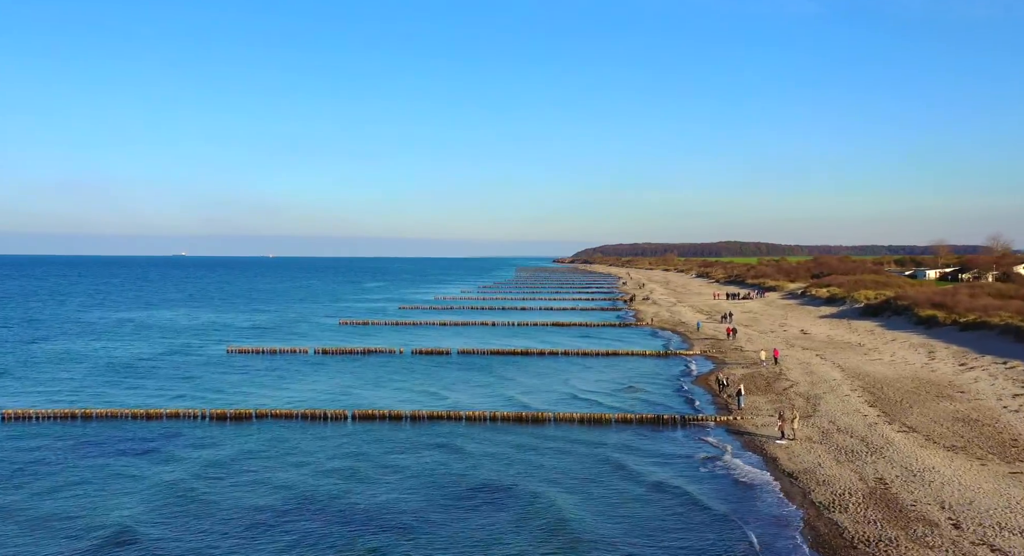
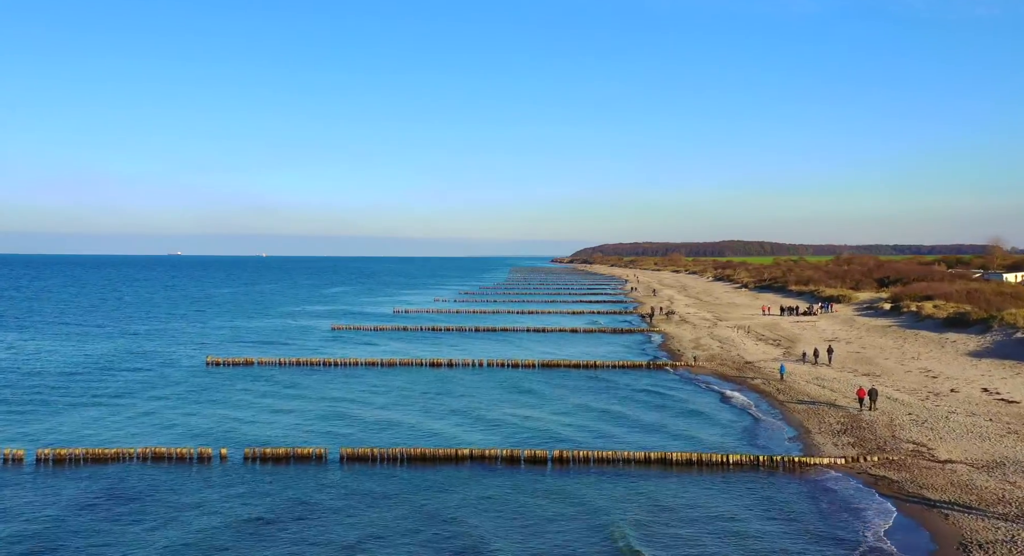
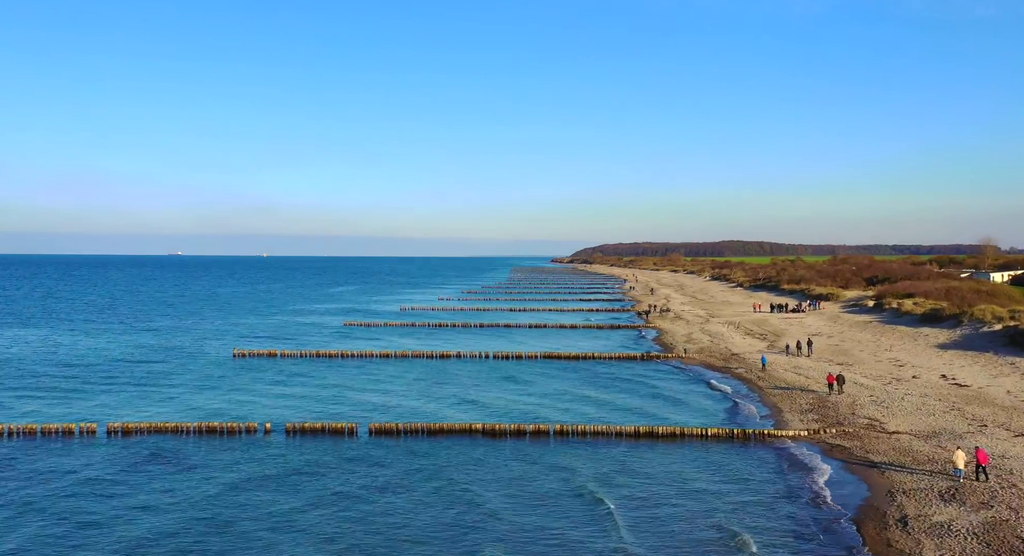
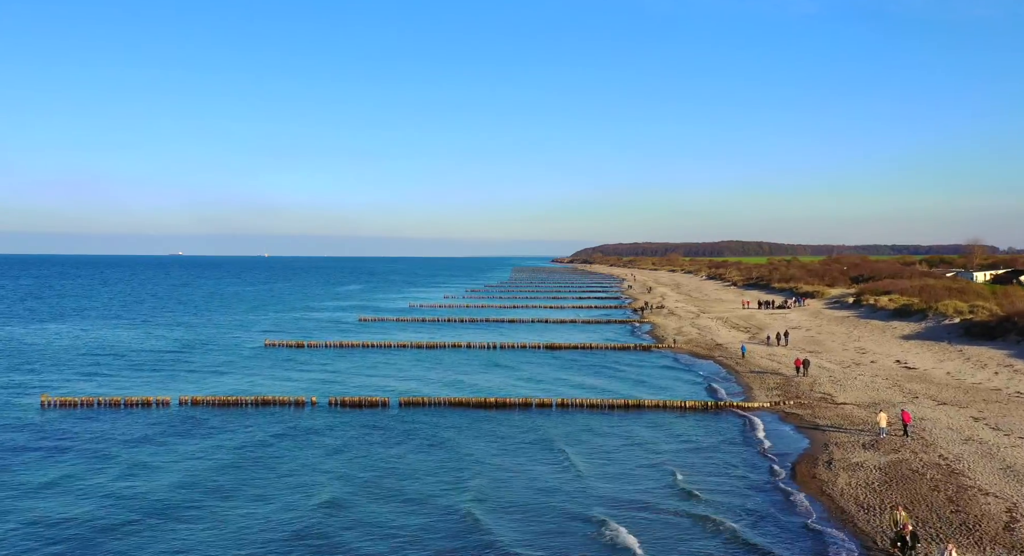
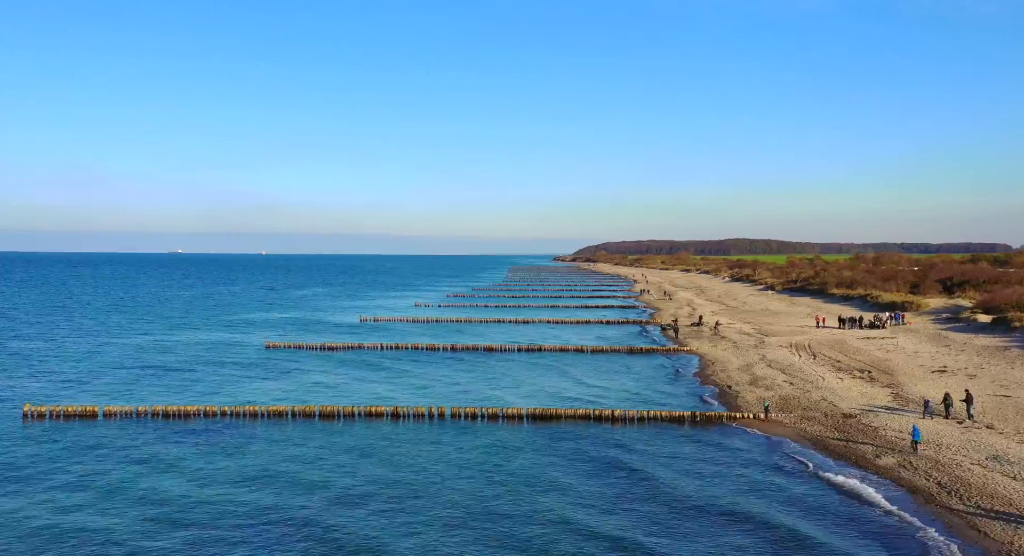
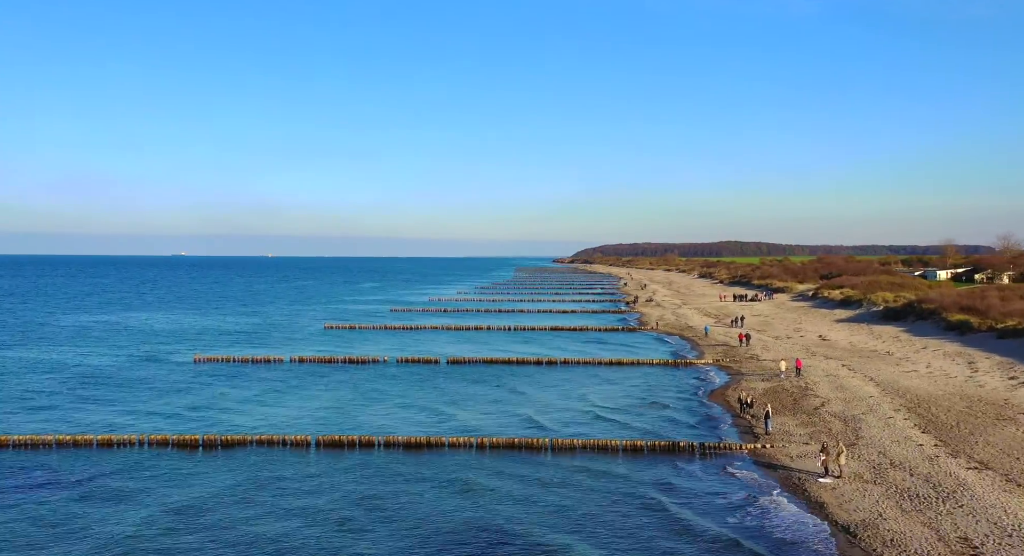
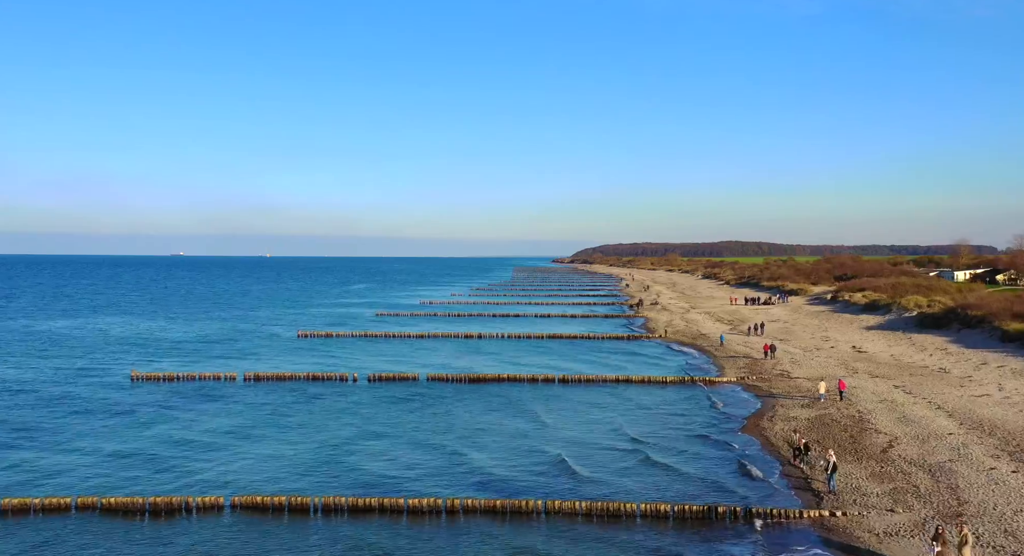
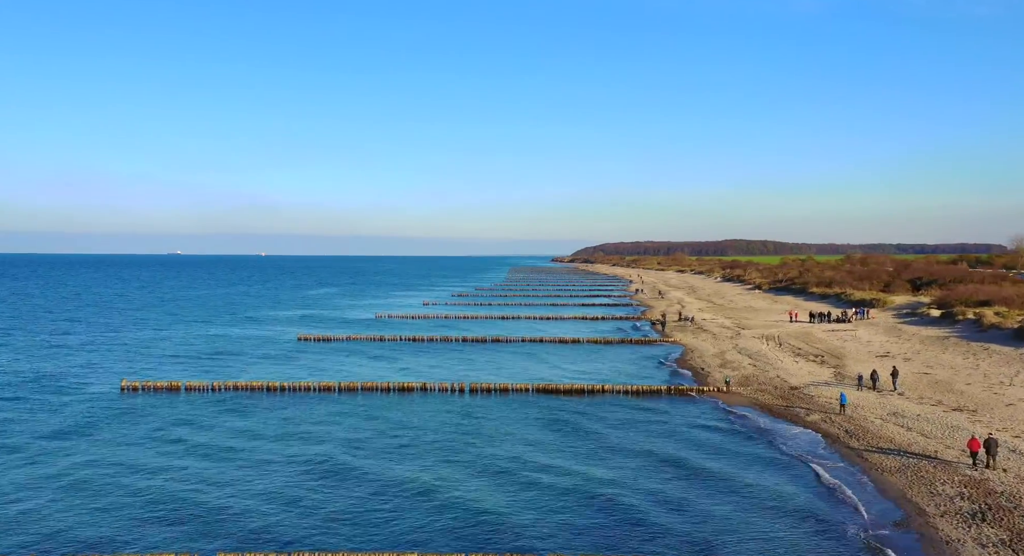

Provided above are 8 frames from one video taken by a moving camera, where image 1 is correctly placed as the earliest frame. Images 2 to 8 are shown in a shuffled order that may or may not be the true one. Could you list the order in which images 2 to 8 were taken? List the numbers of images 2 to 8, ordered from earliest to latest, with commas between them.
6, 7, 4, 3, 2, 8, 5
